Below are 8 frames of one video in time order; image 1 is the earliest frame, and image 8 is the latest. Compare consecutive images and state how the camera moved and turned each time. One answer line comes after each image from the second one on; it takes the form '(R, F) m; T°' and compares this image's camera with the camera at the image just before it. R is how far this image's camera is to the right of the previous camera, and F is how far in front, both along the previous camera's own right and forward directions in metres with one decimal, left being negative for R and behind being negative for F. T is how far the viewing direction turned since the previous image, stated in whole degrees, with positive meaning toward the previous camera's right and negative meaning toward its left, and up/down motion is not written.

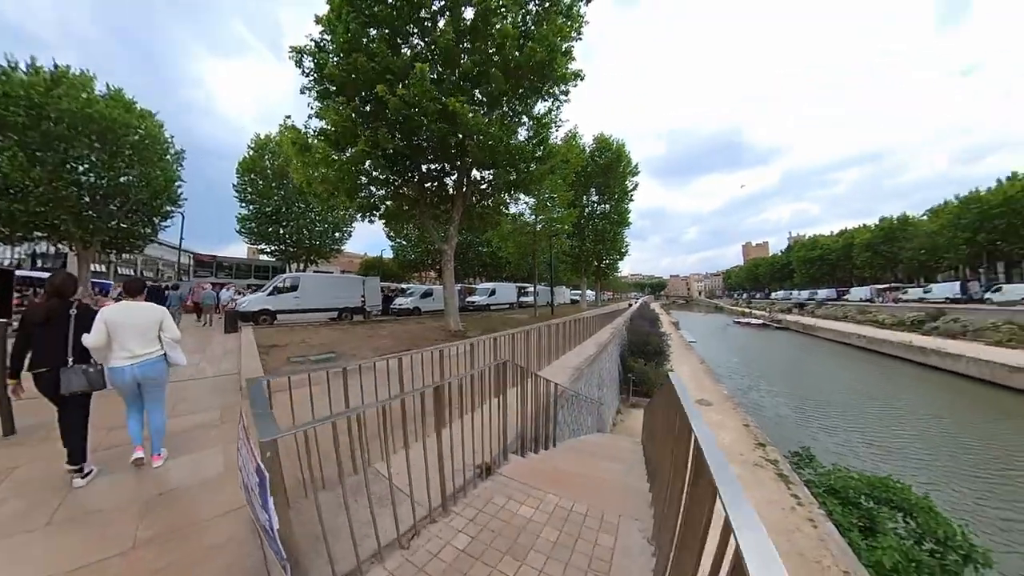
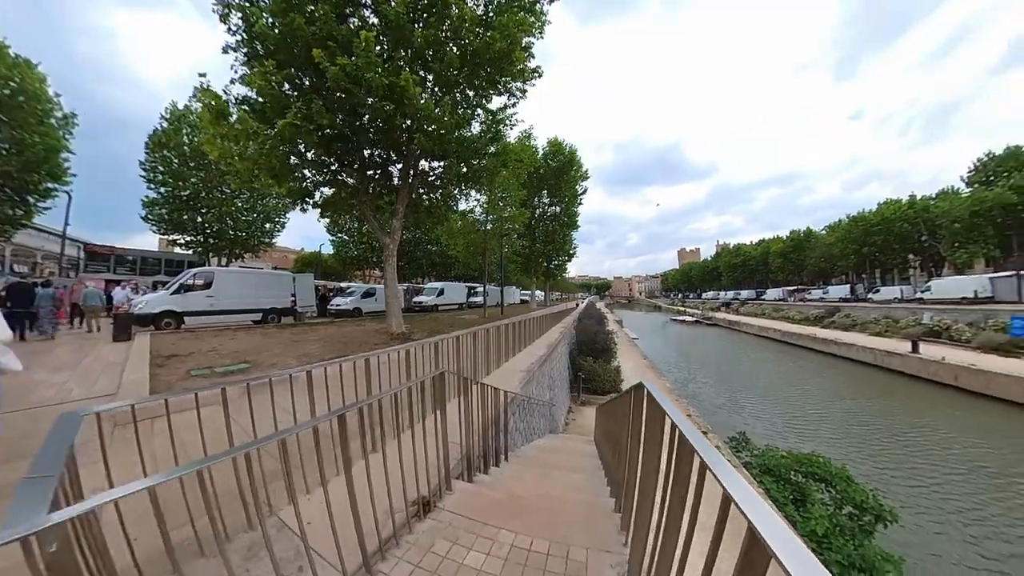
(0.0, +0.7) m; +7°
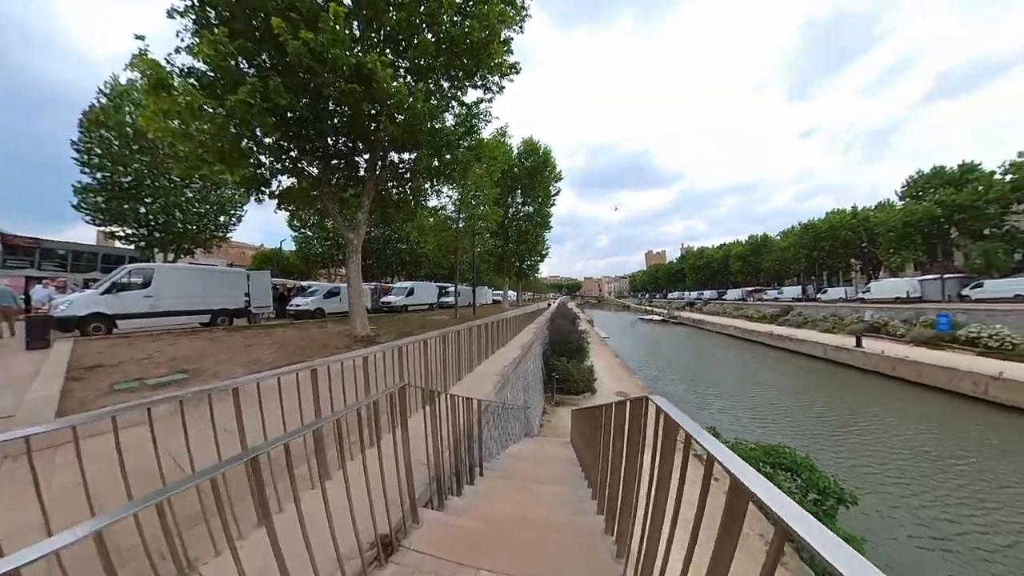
(-0.1, +0.5) m; +4°
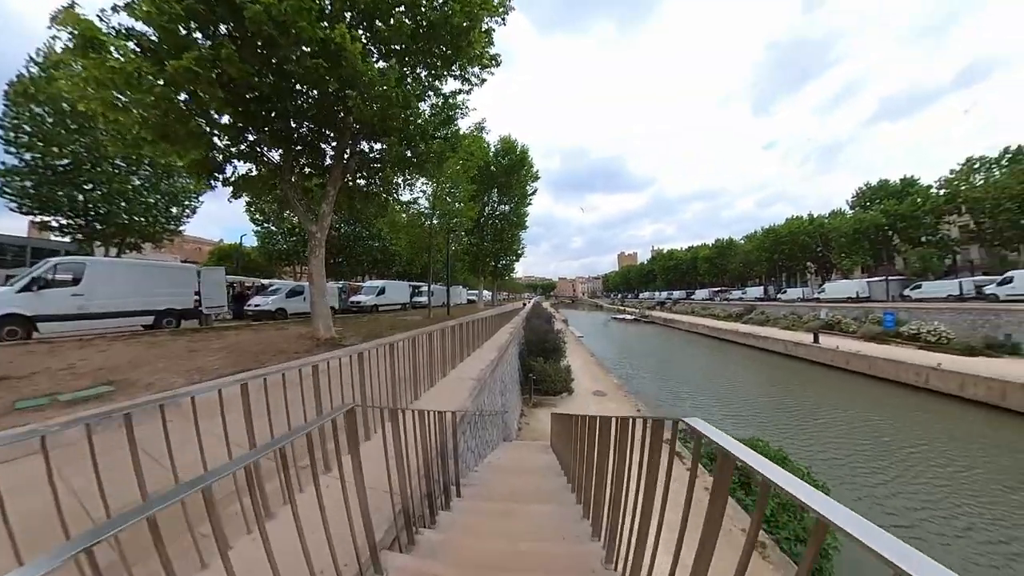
(-0.1, +0.5) m; +3°
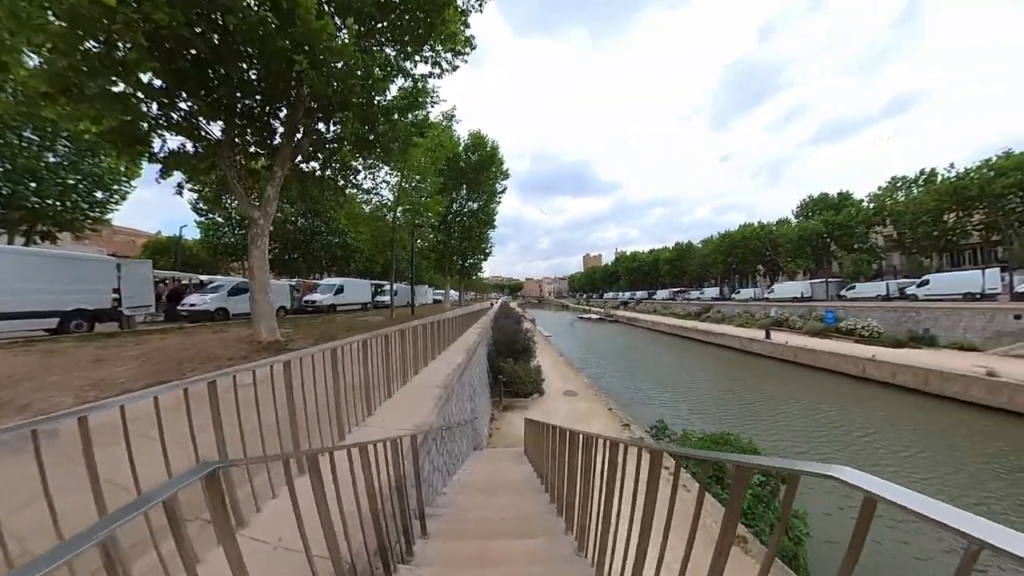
(-0.1, +0.7) m; +4°
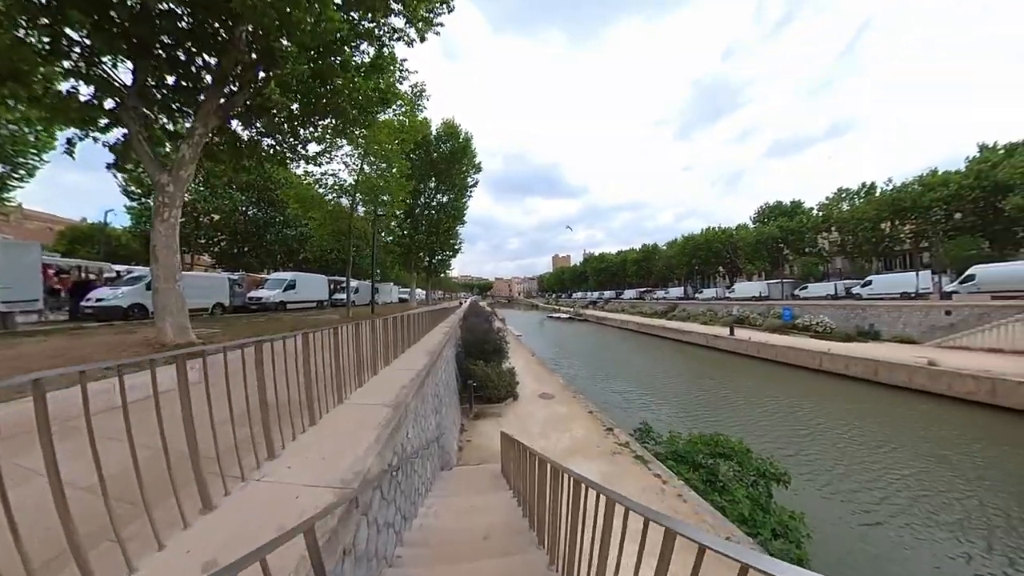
(-0.1, +1.2) m; +4°
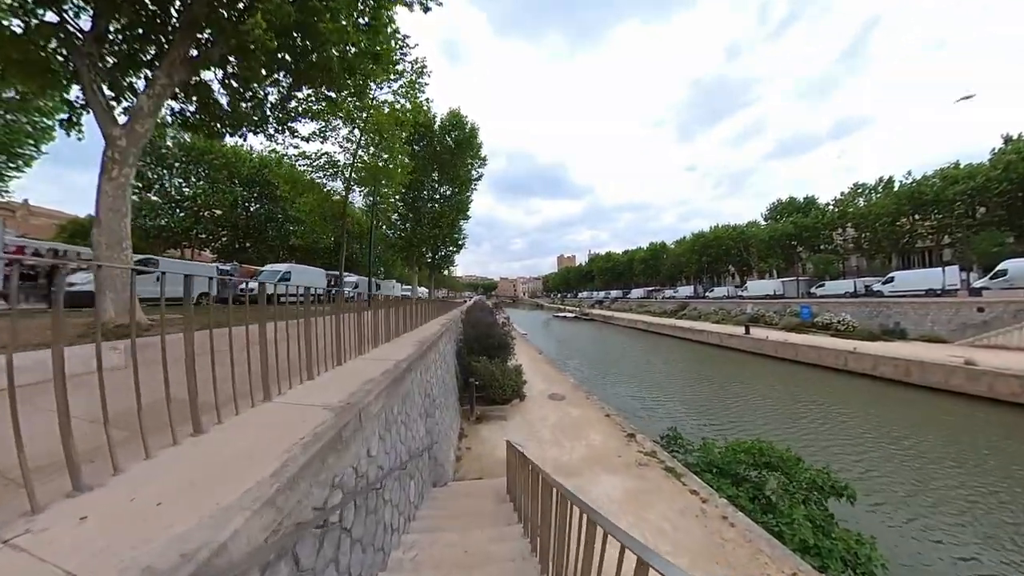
(-0.1, +1.4) m; -1°
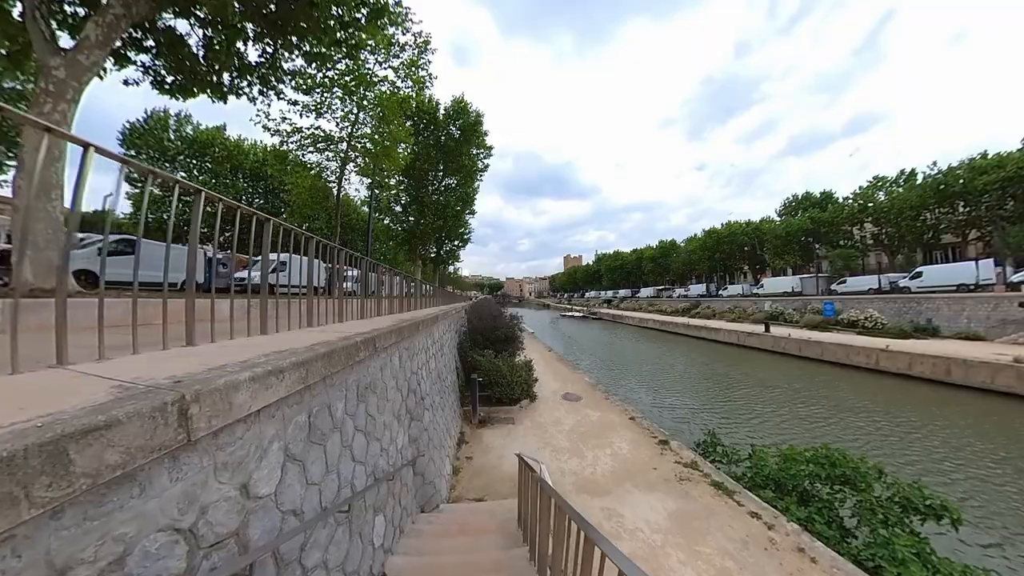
(-0.1, +1.5) m; -1°
